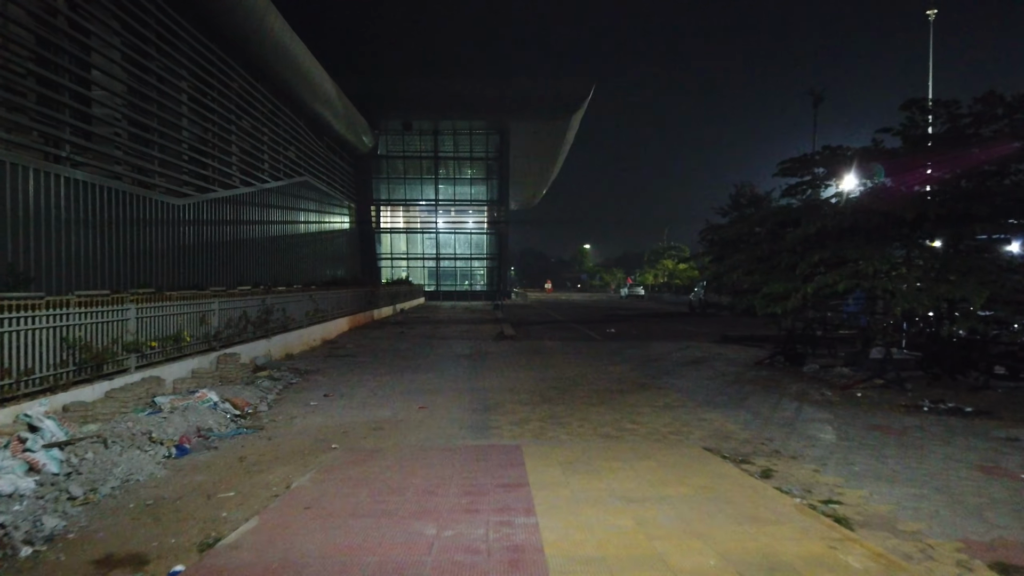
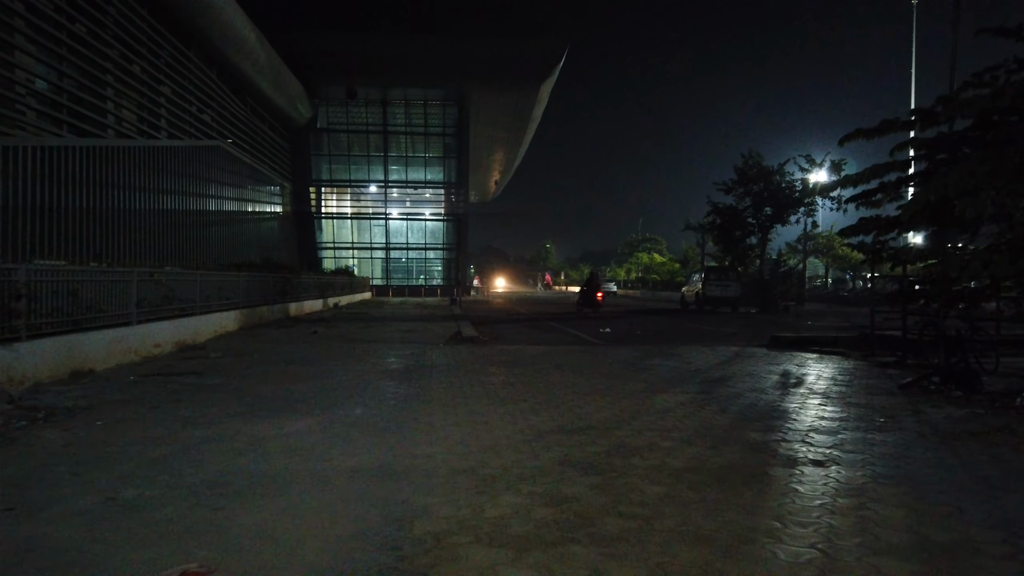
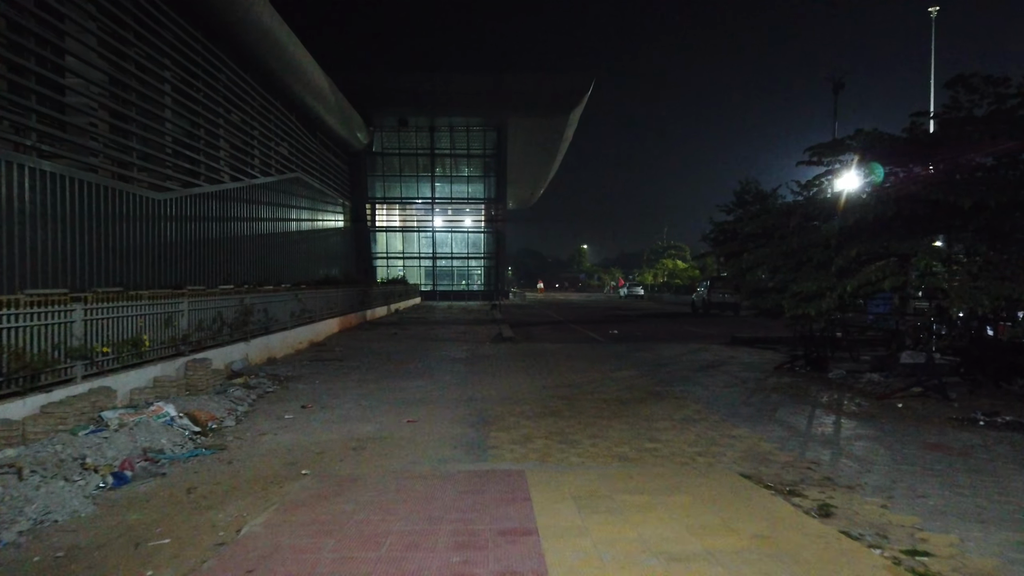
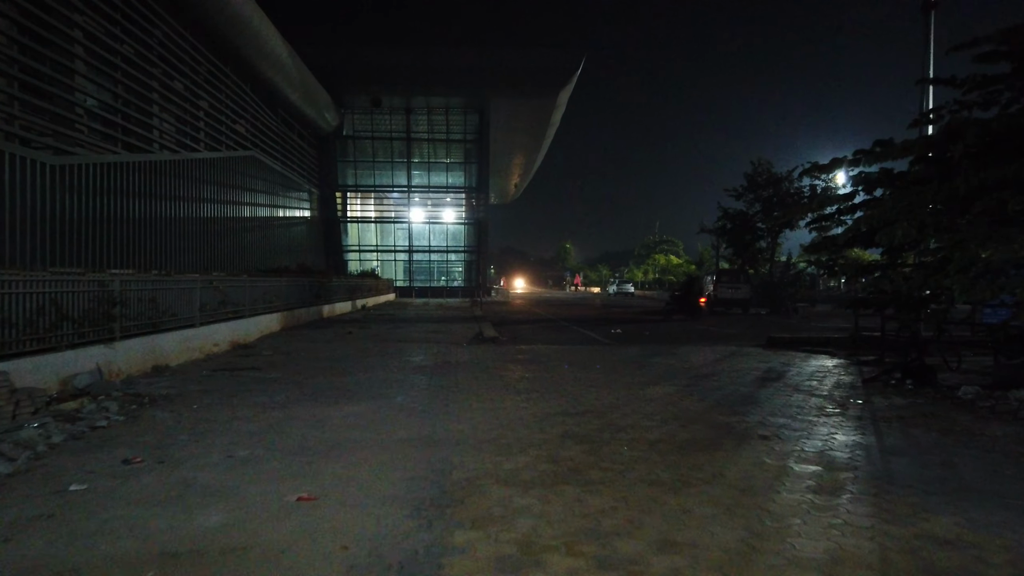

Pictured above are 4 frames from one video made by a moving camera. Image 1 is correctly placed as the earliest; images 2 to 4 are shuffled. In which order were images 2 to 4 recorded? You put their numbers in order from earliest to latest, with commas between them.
3, 4, 2
